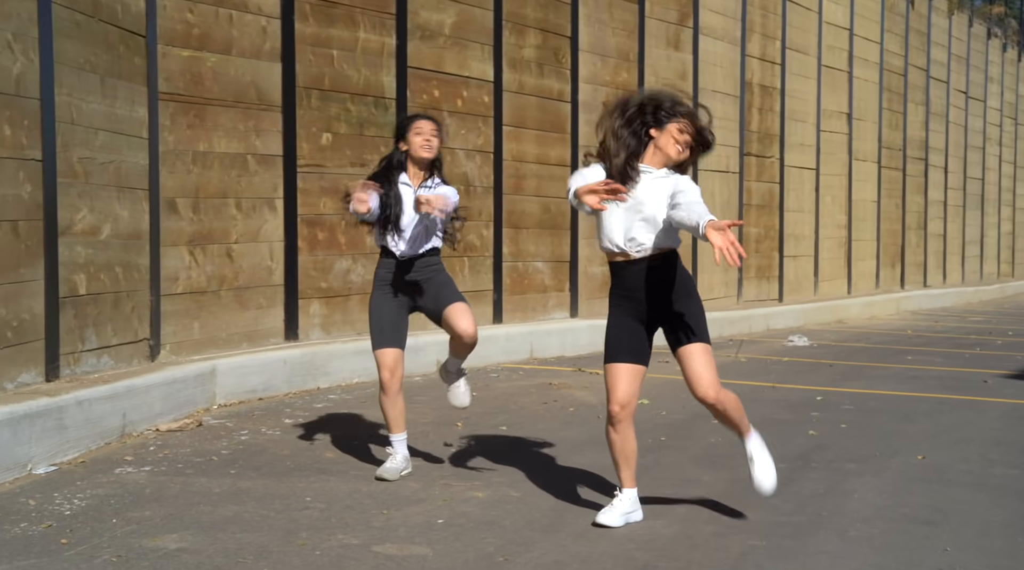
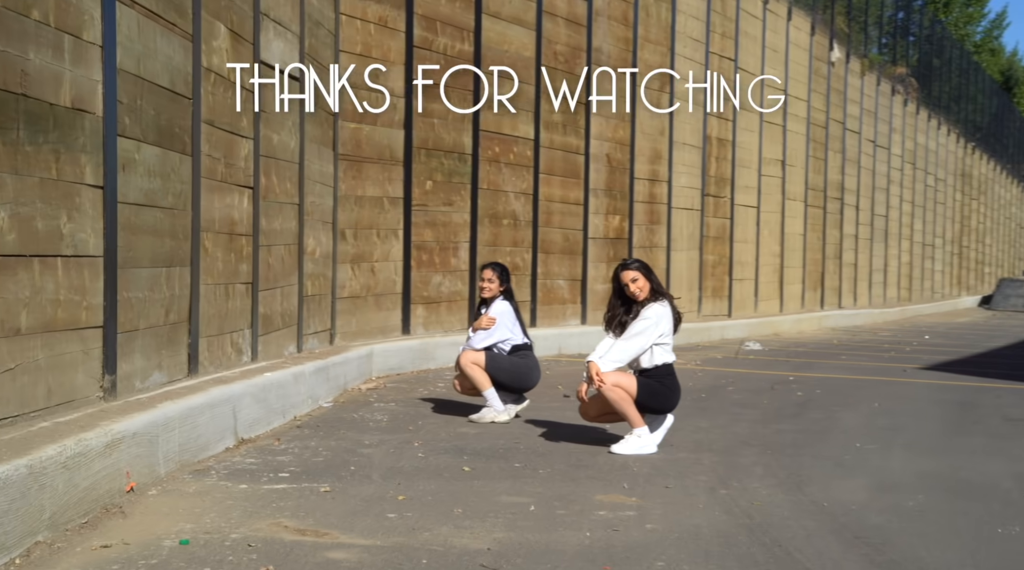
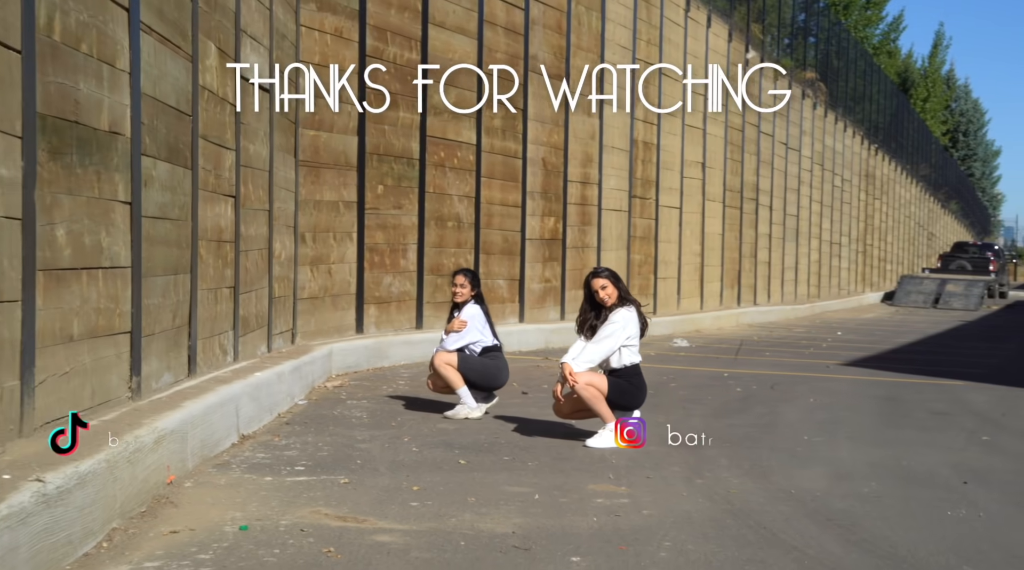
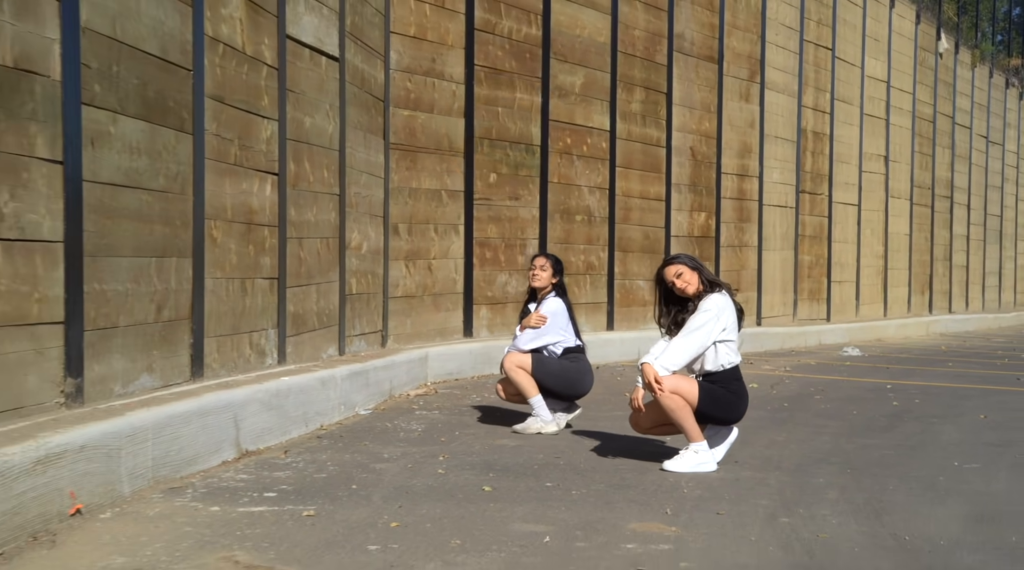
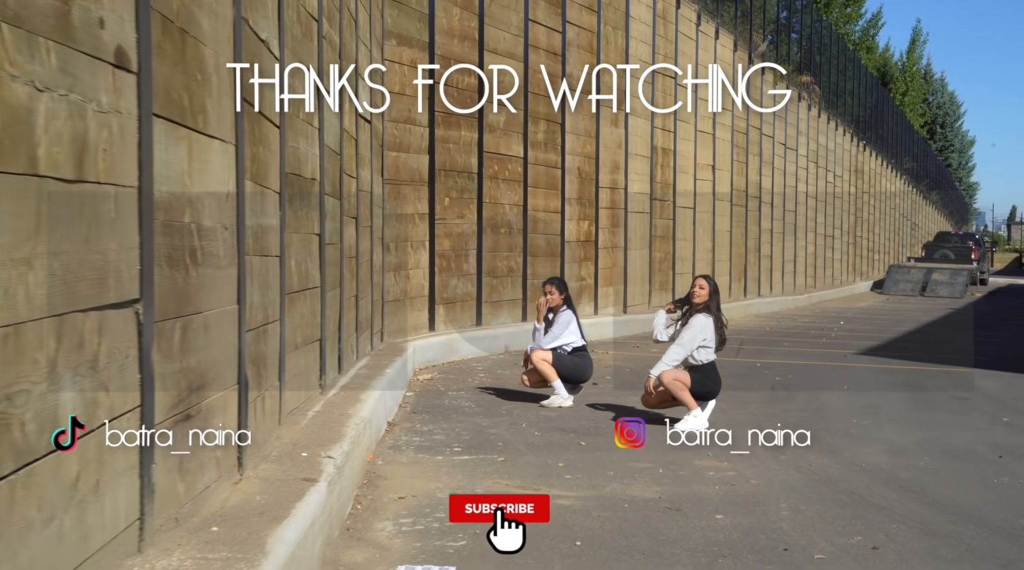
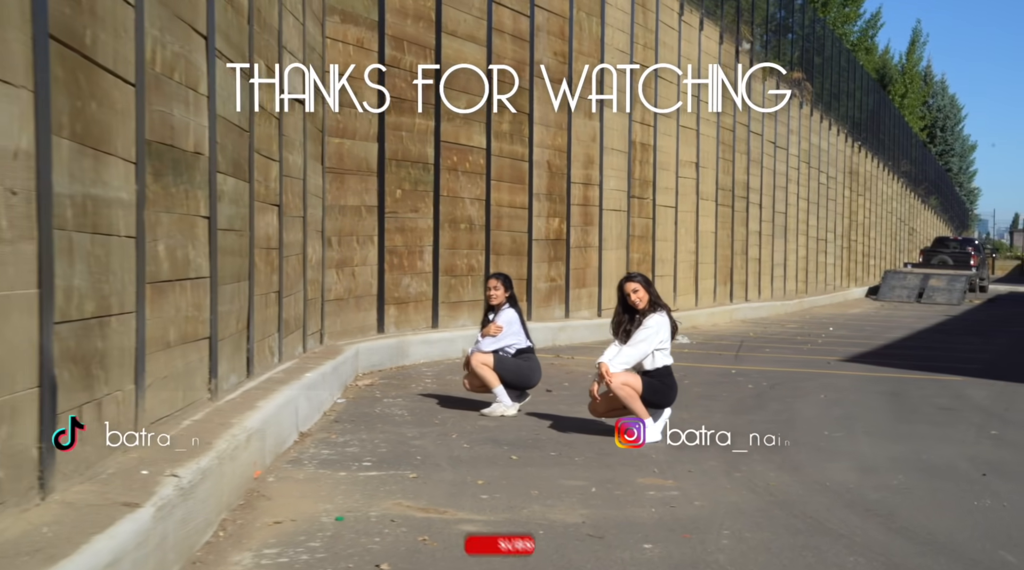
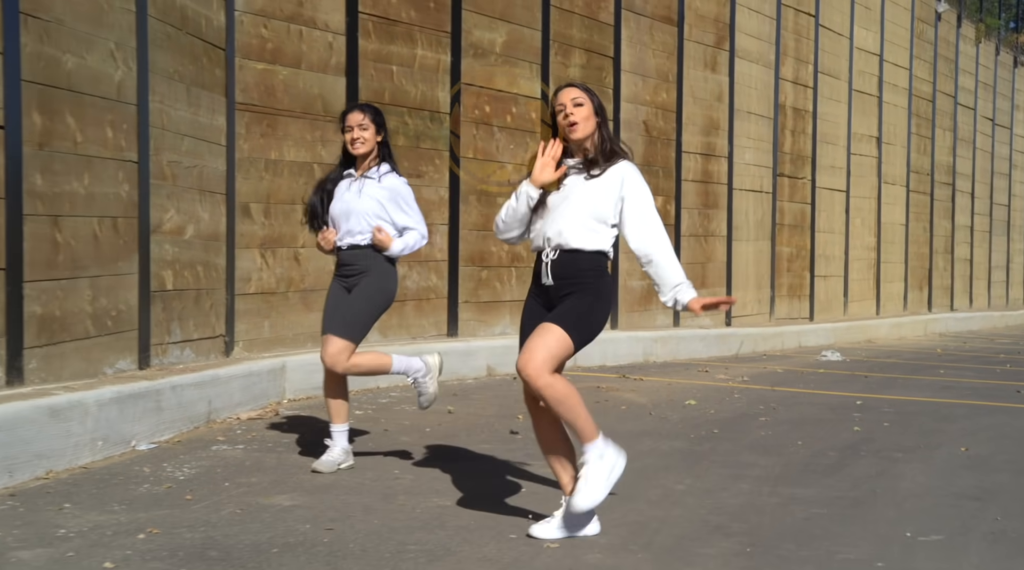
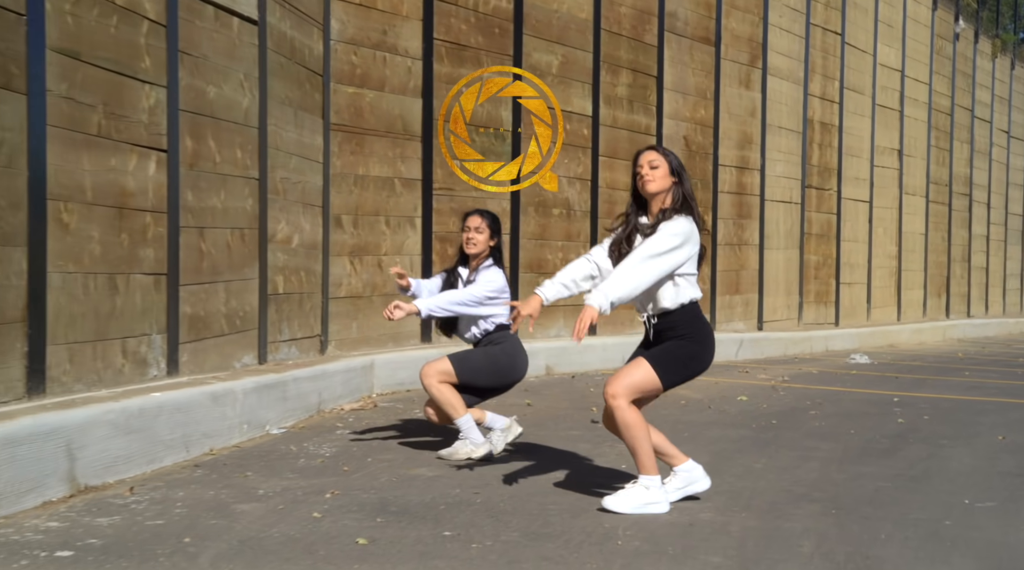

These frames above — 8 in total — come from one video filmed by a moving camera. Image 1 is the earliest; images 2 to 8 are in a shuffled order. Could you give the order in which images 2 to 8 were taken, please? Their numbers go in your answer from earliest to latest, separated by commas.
7, 8, 4, 2, 3, 6, 5
